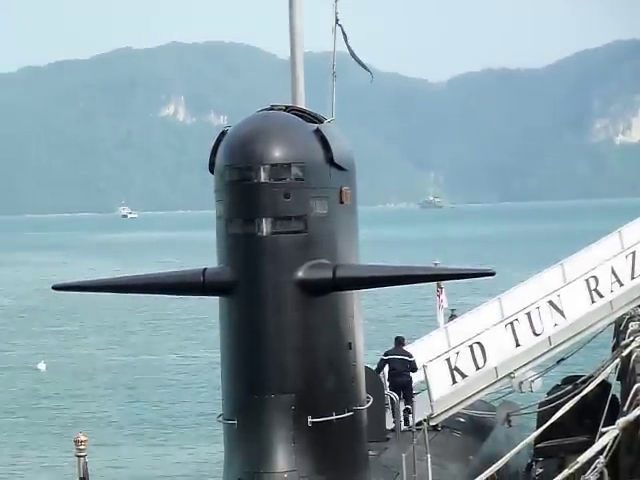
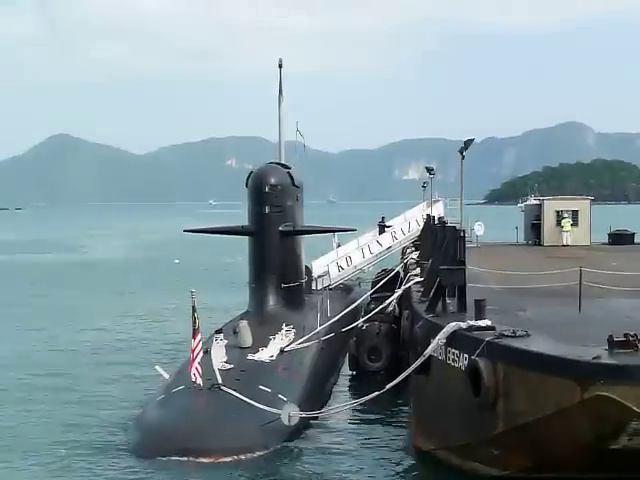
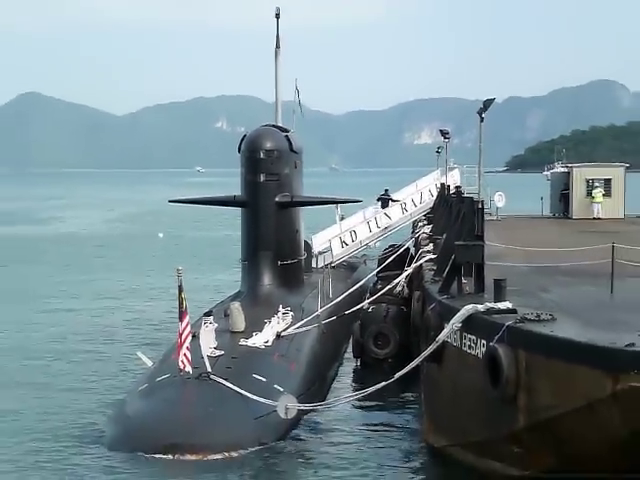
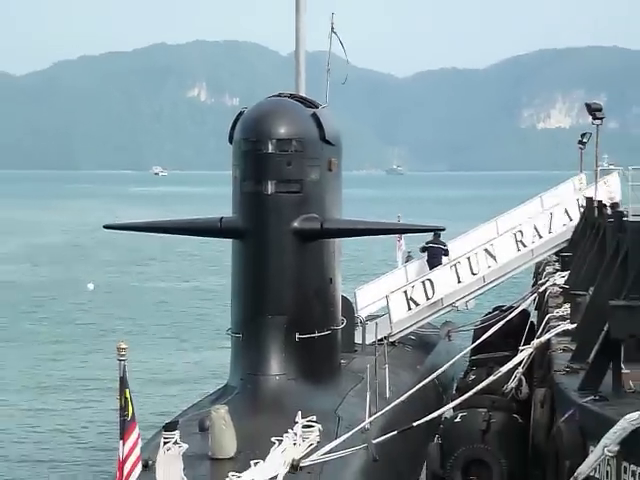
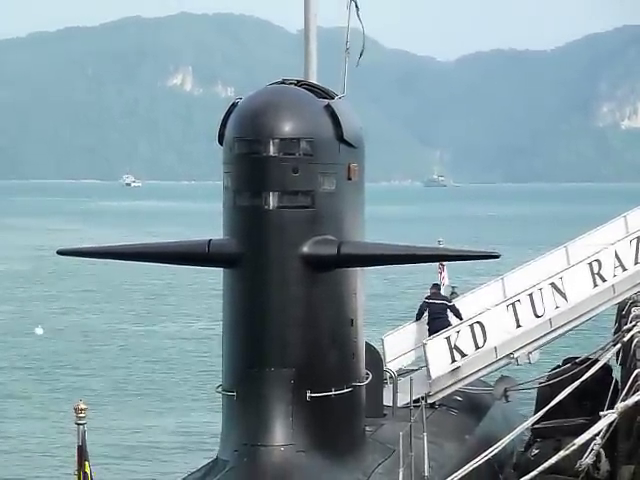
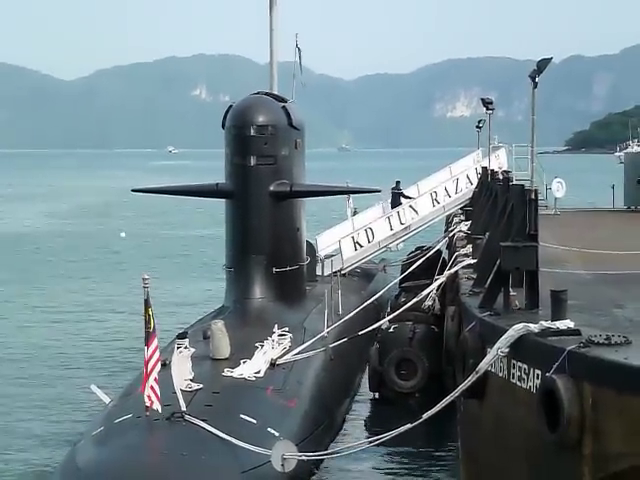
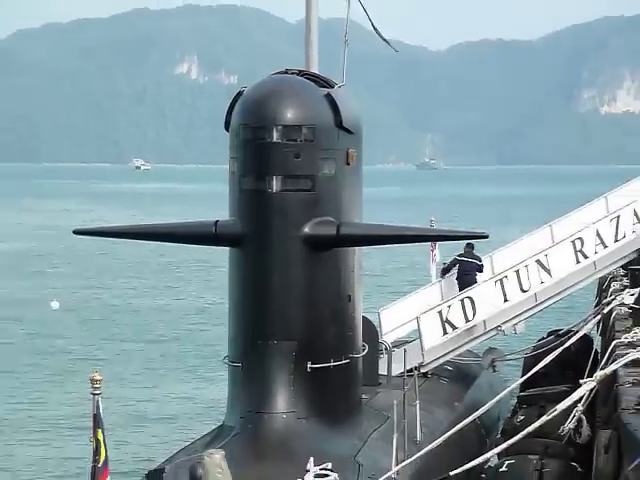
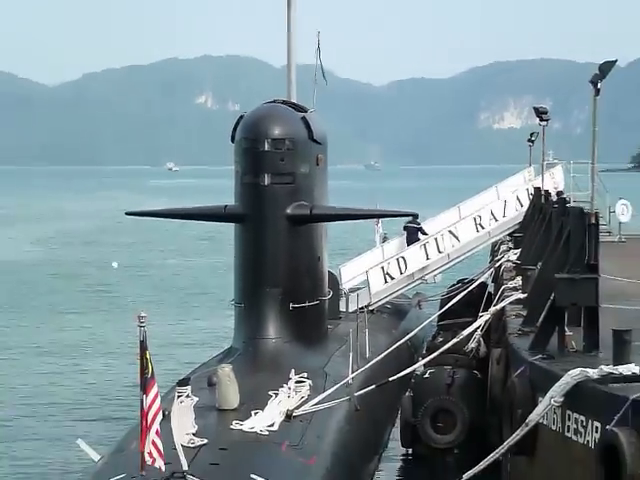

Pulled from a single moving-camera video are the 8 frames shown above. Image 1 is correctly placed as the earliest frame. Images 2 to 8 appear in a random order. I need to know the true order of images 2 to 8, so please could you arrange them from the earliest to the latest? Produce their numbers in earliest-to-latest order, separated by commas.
5, 7, 4, 8, 6, 3, 2
